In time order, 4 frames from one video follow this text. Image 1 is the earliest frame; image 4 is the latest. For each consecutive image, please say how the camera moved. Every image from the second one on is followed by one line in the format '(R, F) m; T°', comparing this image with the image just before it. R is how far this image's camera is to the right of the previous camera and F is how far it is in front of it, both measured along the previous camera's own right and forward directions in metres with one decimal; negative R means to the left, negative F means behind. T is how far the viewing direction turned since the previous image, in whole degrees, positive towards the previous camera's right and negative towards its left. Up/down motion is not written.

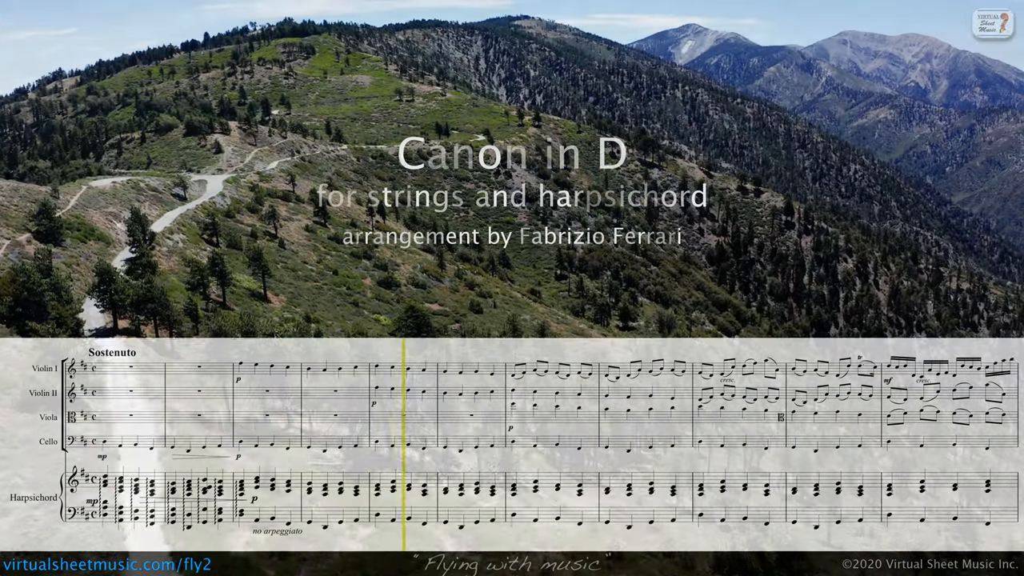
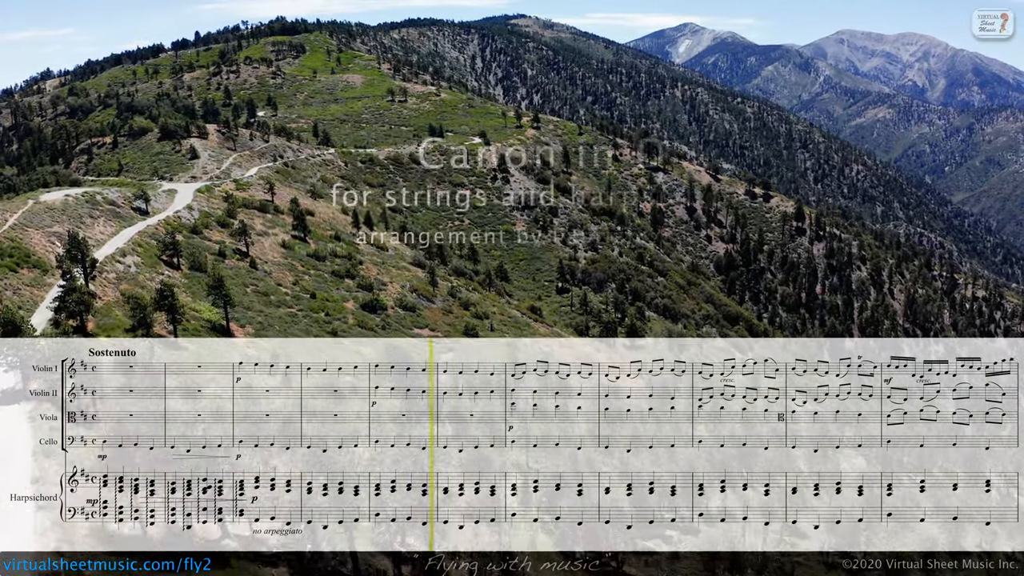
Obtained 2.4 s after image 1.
(-1.4, -0.2) m; 0°
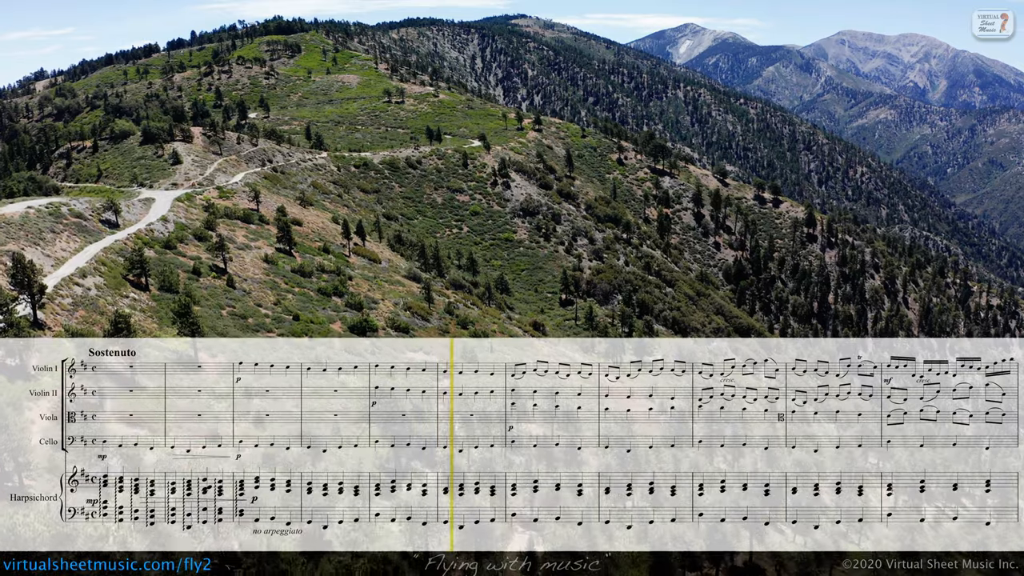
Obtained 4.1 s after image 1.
(+0.6, +0.2) m; 0°
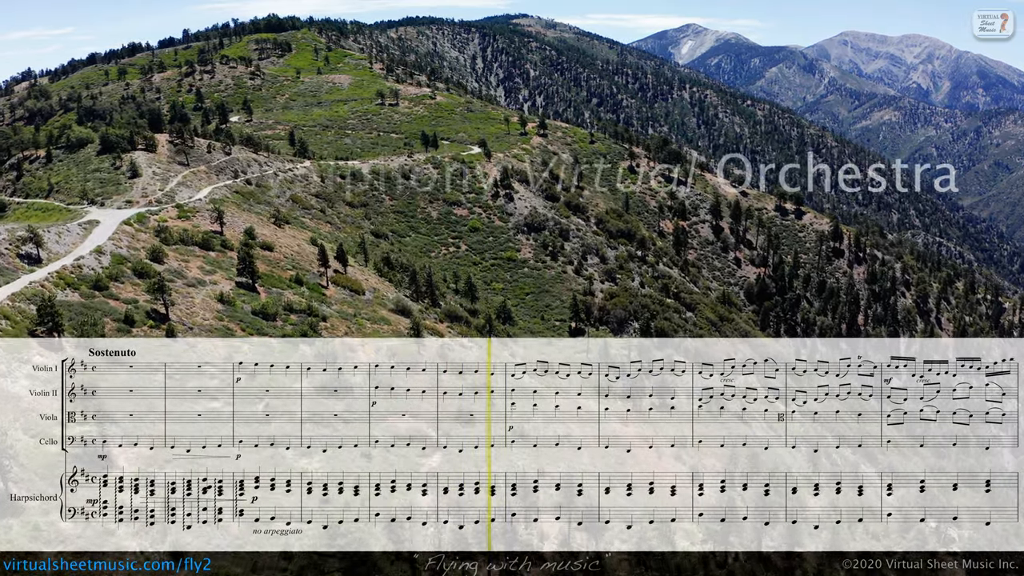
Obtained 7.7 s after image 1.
(+1.0, +0.3) m; 0°
